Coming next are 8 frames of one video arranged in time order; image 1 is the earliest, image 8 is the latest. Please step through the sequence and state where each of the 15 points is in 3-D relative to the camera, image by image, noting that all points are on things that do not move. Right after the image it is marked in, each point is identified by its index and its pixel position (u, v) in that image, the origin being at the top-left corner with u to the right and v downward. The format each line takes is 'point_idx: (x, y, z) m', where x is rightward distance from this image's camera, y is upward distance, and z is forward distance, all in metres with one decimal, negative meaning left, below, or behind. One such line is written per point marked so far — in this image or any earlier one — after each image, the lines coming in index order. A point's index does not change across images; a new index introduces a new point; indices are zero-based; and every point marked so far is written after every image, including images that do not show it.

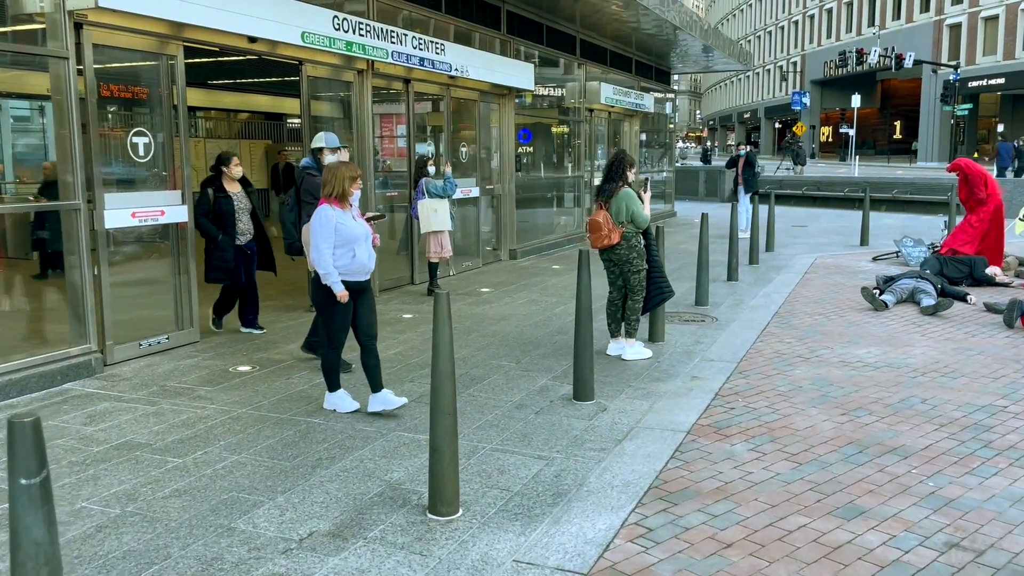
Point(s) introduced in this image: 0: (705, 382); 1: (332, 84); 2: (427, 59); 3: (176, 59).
0: (+1.4, -0.7, +6.2) m
1: (-1.9, +2.2, +9.2) m
2: (-1.0, +2.7, +10.2) m
3: (-2.8, +1.9, +7.2) m
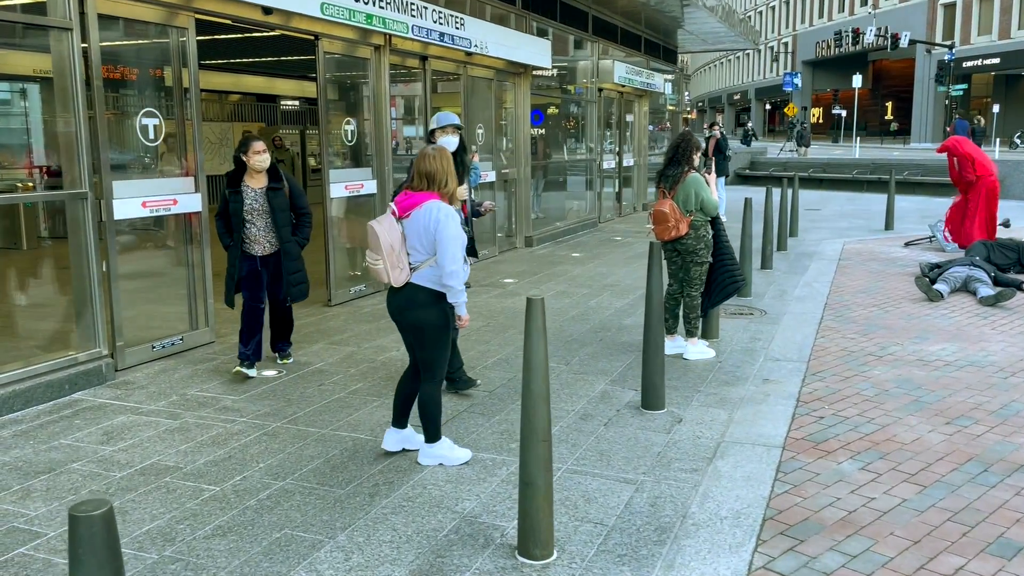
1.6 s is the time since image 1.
0: (+1.7, -0.6, +5.6) m
1: (-1.6, +2.2, +8.6) m
2: (-0.7, +2.8, +9.5) m
3: (-2.4, +1.9, +6.5) m
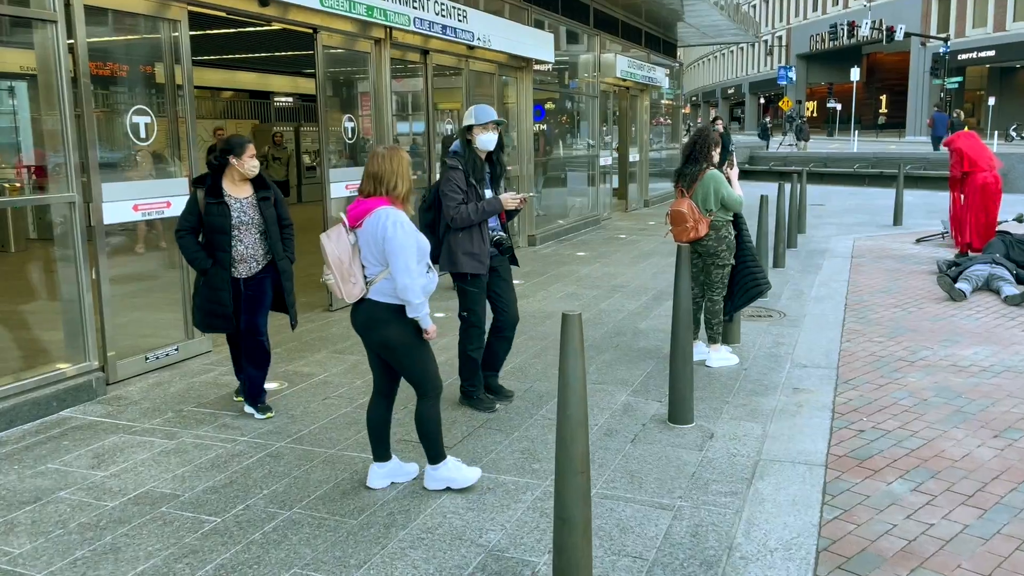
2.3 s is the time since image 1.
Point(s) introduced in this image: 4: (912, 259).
0: (+1.8, -0.7, +5.3) m
1: (-1.6, +2.2, +8.3) m
2: (-0.7, +2.8, +9.2) m
3: (-2.4, +1.9, +6.2) m
4: (+5.0, +0.4, +10.9) m
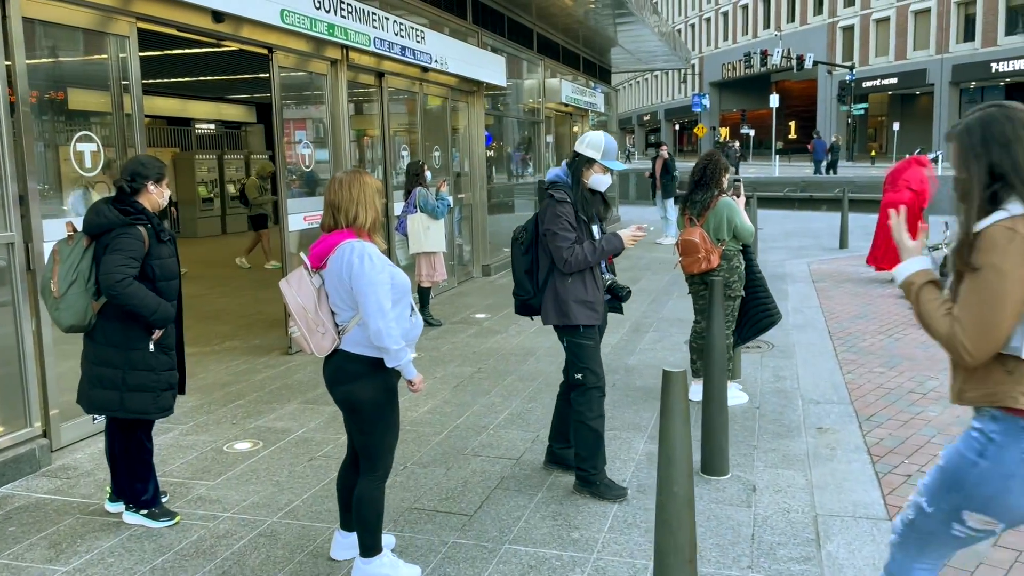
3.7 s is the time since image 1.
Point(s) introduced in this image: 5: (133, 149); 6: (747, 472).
0: (+1.9, -0.9, +5.0) m
1: (-1.9, +1.9, +7.7) m
2: (-1.0, +2.4, +8.7) m
3: (-2.4, +1.6, +5.5) m
4: (+4.5, +0.1, +10.8) m
5: (-2.4, +0.9, +5.5) m
6: (+1.2, -0.9, +4.4) m
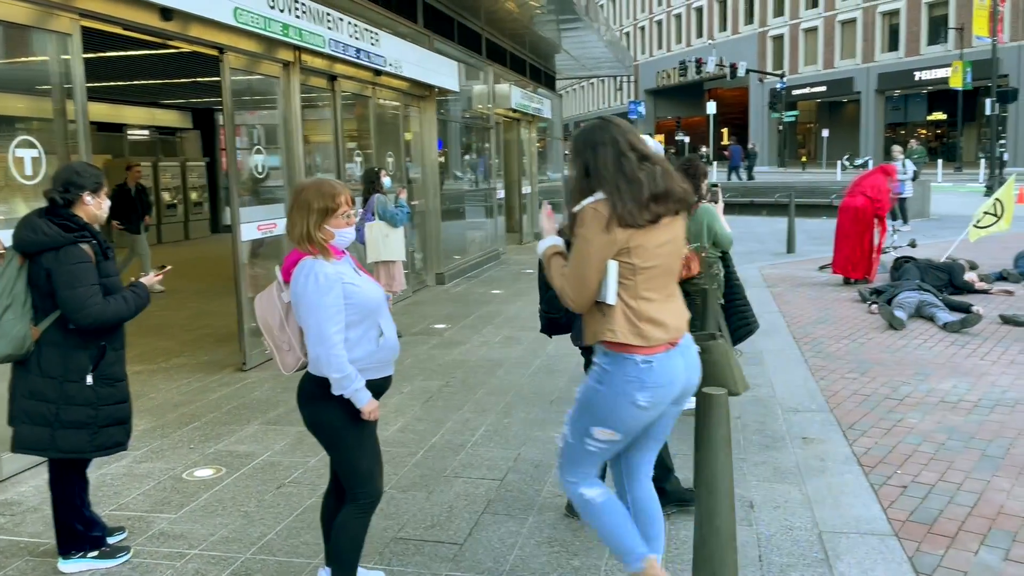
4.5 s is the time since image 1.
0: (+1.8, -0.9, +4.9) m
1: (-2.2, +1.7, +7.3) m
2: (-1.4, +2.3, +8.4) m
3: (-2.6, +1.5, +5.1) m
4: (+4.0, 0.0, +10.9) m
5: (-2.6, +0.8, +5.1) m
6: (+1.1, -1.0, +4.3) m
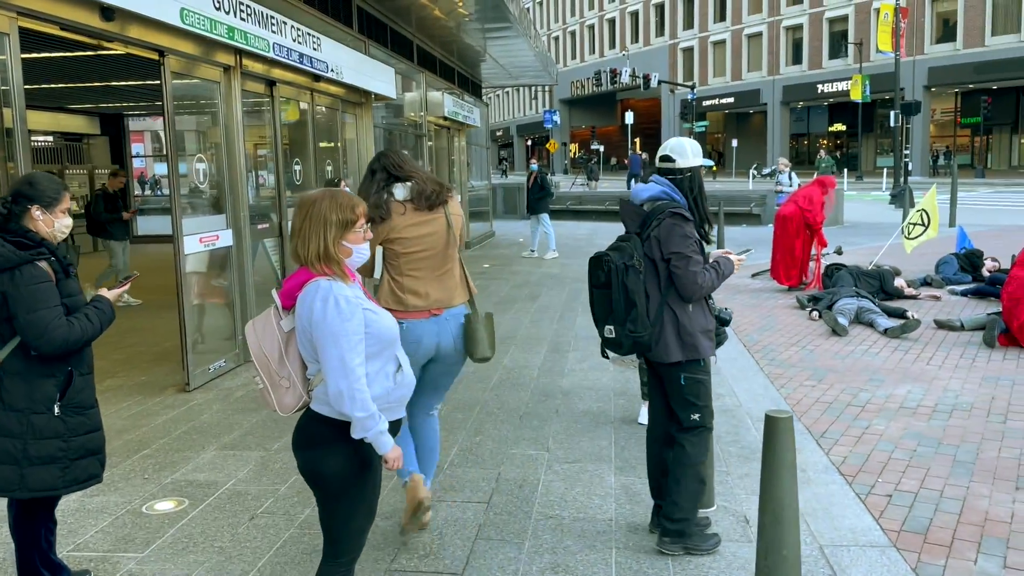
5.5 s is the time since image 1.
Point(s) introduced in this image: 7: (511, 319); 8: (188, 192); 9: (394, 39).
0: (+1.7, -1.0, +4.9) m
1: (-2.6, +1.6, +6.9) m
2: (-1.9, +2.2, +8.1) m
3: (-2.8, +1.4, +4.7) m
4: (+3.2, -0.1, +11.1) m
5: (-2.7, +0.7, +4.7) m
6: (+1.1, -1.1, +4.3) m
7: (0.0, -0.4, +9.5) m
8: (-2.6, +0.8, +6.8) m
9: (-1.8, +3.8, +13.3) m
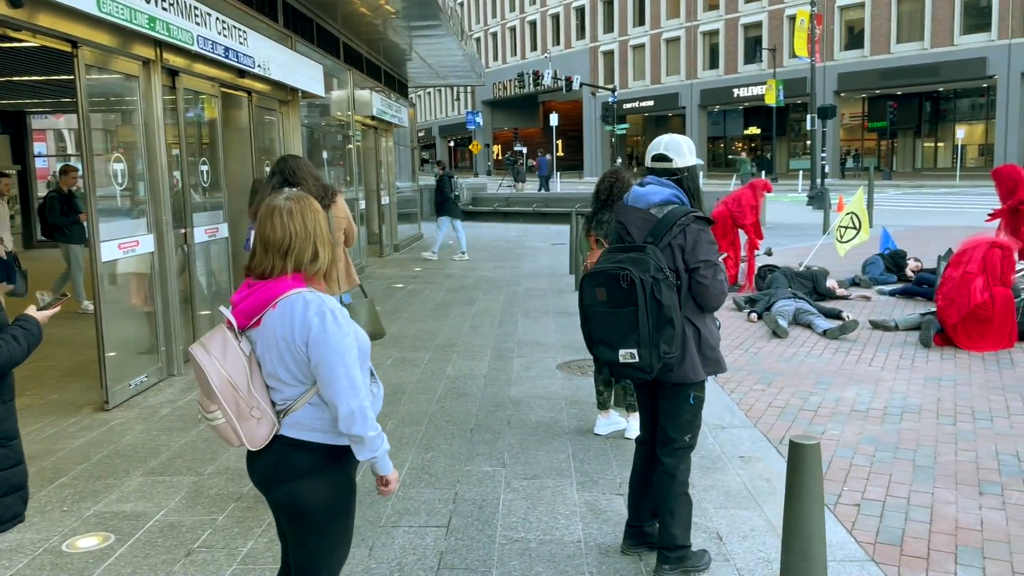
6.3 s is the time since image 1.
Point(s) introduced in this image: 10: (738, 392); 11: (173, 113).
0: (+1.4, -1.0, +4.8) m
1: (-3.0, +1.5, +6.4) m
2: (-2.5, +2.1, +7.7) m
3: (-3.0, +1.3, +4.2) m
4: (+2.4, -0.1, +11.1) m
5: (-3.0, +0.6, +4.2) m
6: (+0.9, -1.1, +4.1) m
7: (-0.7, -0.4, +9.3) m
8: (-3.0, +0.7, +6.3) m
9: (-2.9, +3.7, +12.9) m
10: (+1.7, -0.8, +6.4) m
11: (-3.0, +1.6, +7.7) m
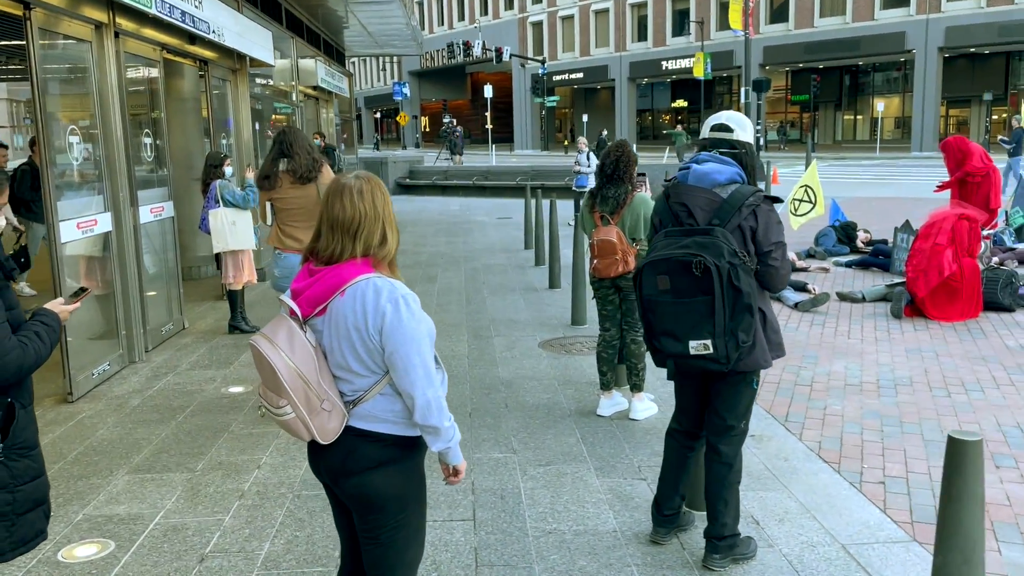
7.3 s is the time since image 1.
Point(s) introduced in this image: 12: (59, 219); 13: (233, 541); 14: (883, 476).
0: (+1.5, -0.8, +4.7) m
1: (-3.1, +1.7, +5.9) m
2: (-2.7, +2.3, +7.2) m
3: (-2.9, +1.4, +3.7) m
4: (+1.9, +0.2, +11.1) m
5: (-2.9, +0.7, +3.8) m
6: (+1.0, -1.0, +4.0) m
7: (-1.0, -0.2, +9.0) m
8: (-3.0, +0.8, +5.8) m
9: (-3.5, +4.1, +12.3) m
10: (+1.6, -0.6, +6.4) m
11: (-3.2, +1.7, +7.1) m
12: (-3.0, +0.5, +5.7) m
13: (-1.2, -1.1, +3.6) m
14: (+1.8, -0.9, +4.3) m
